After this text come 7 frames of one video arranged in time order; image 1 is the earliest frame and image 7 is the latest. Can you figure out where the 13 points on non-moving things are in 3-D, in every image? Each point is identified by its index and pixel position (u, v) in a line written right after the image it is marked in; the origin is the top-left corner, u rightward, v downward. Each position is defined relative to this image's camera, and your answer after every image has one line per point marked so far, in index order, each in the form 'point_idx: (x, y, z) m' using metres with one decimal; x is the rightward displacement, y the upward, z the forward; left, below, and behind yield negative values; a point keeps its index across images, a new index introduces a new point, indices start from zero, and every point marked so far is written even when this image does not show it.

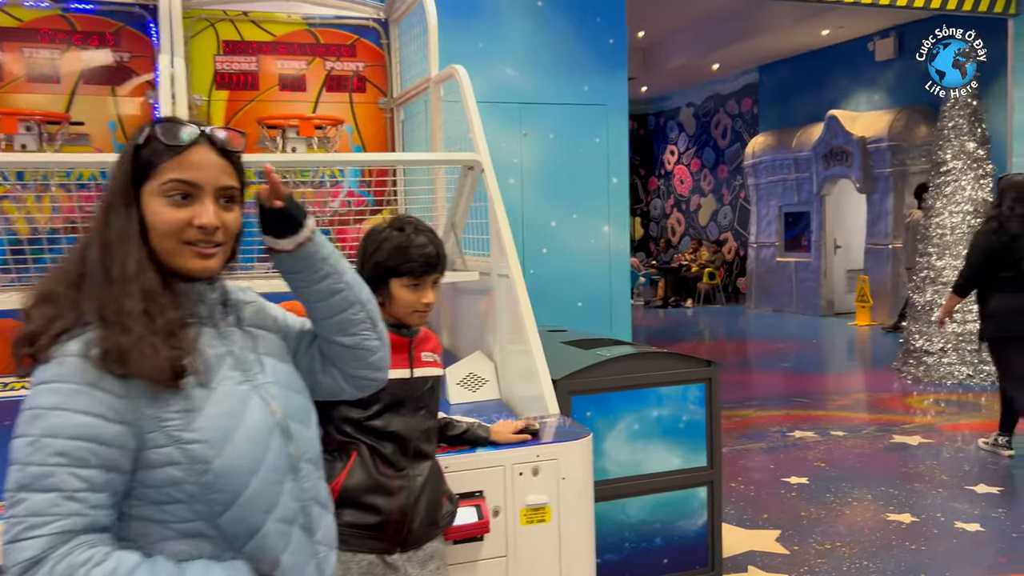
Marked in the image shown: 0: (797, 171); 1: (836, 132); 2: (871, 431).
0: (+3.5, +1.4, +10.6) m
1: (+3.7, +1.8, +9.8) m
2: (+1.9, -0.8, +4.6) m
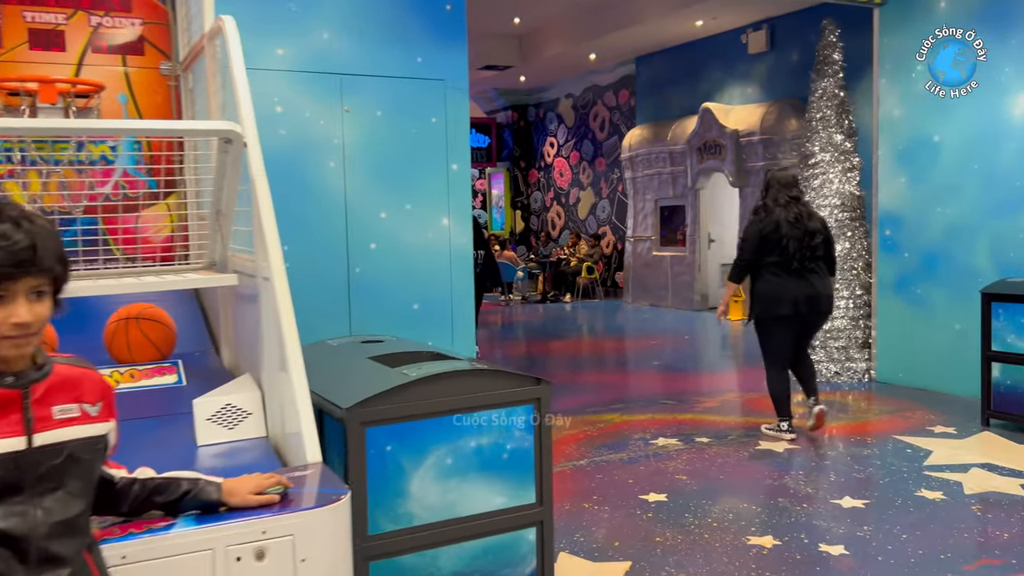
0: (+1.9, +1.5, +10.5) m
1: (+2.2, +1.8, +9.7) m
2: (+1.1, -0.7, +4.4) m
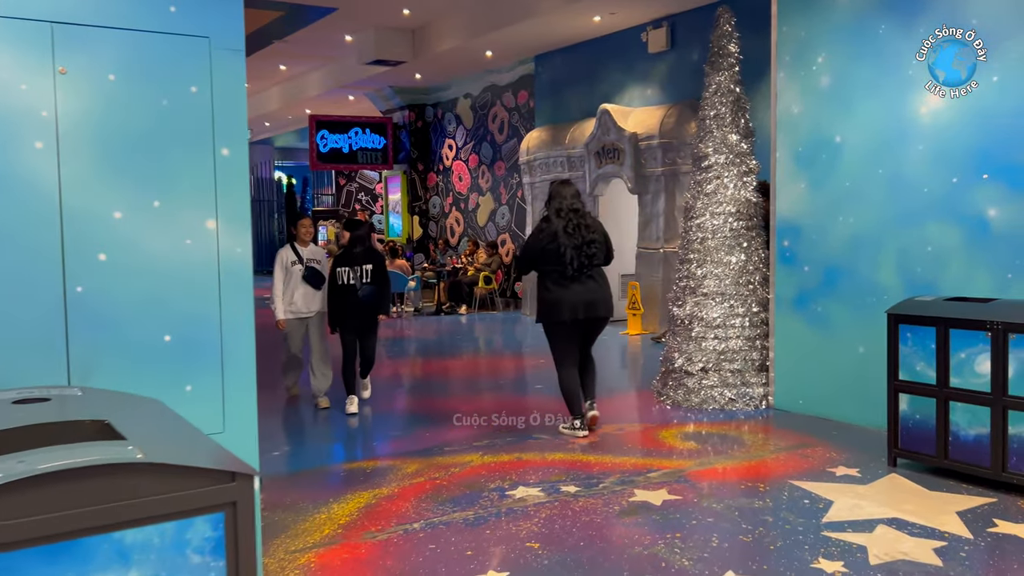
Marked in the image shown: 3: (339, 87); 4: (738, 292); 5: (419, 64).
0: (+0.7, +1.4, +9.9) m
1: (+1.0, +1.7, +9.2) m
2: (+0.4, -0.8, +3.7) m
3: (-2.7, +3.1, +13.4) m
4: (+1.4, 0.0, +5.2) m
5: (-1.2, +3.0, +11.5) m
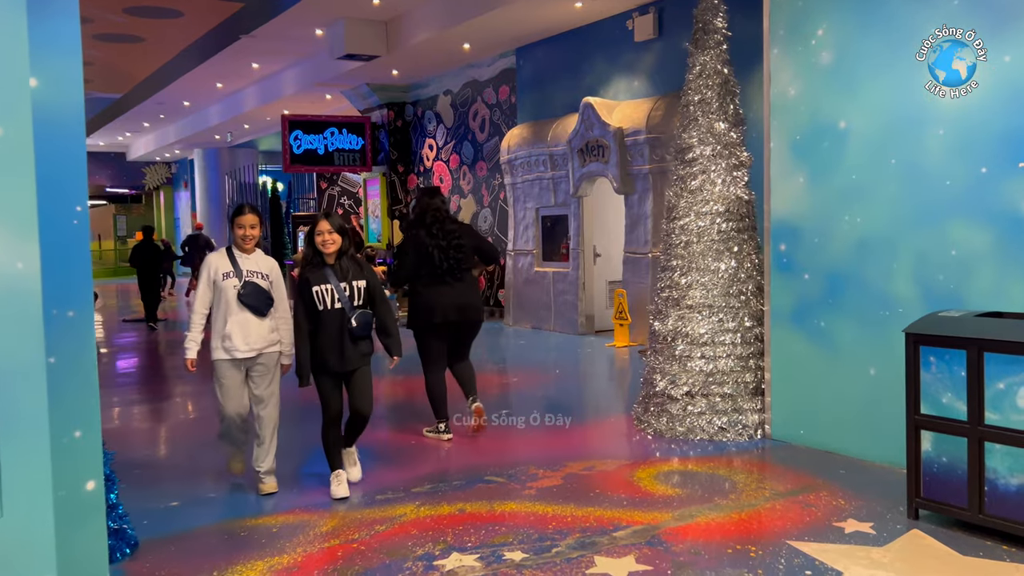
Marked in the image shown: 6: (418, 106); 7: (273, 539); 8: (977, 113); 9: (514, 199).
0: (+0.4, +1.3, +9.2) m
1: (+0.8, +1.6, +8.5) m
2: (+0.2, -0.9, +3.0) m
3: (-2.9, +3.0, +12.7) m
4: (+1.1, -0.1, +4.5) m
5: (-1.5, +2.9, +10.9) m
6: (-1.4, +2.6, +12.7) m
7: (-0.9, -0.9, +3.2) m
8: (+1.9, +0.7, +3.5) m
9: (0.0, +1.0, +9.9) m
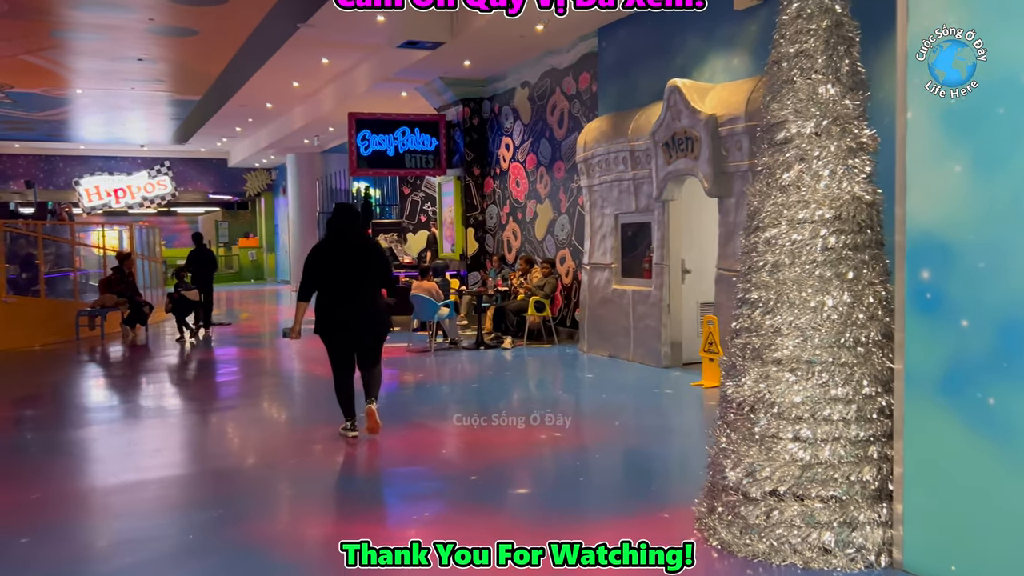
0: (+1.1, +1.1, +7.7) m
1: (+1.3, +1.4, +6.9) m
2: (0.0, -1.0, +1.6) m
3: (-1.7, +2.8, +11.7) m
4: (+1.1, -0.2, +3.0) m
5: (-0.6, +2.7, +9.6) m
6: (-0.2, +2.4, +11.4) m
7: (-1.1, -1.0, +1.9) m
8: (+1.7, +0.5, +1.9) m
9: (+0.8, +0.8, +8.4) m
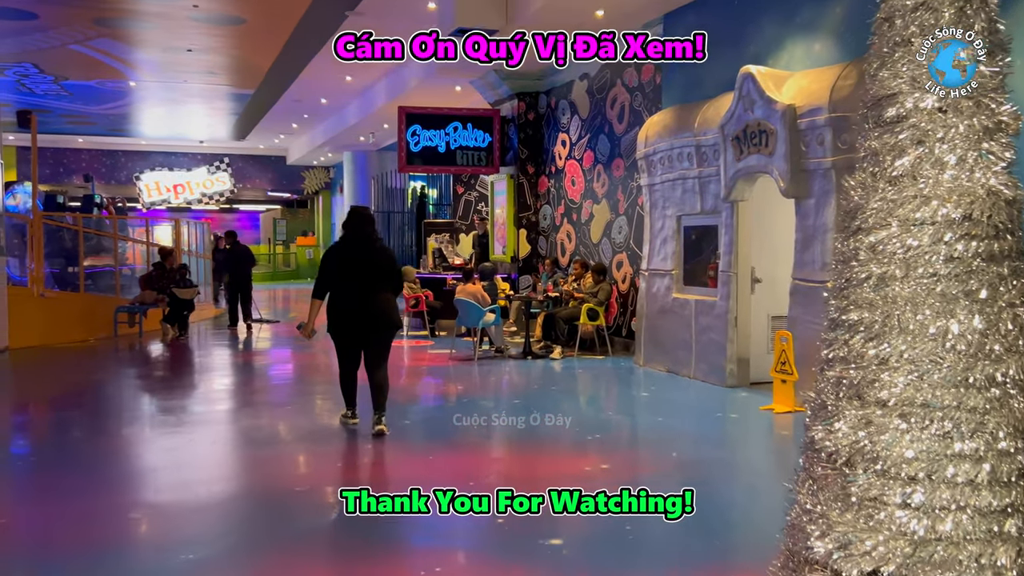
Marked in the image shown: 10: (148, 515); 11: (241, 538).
0: (+1.5, +1.0, +7.0) m
1: (+1.7, +1.3, +6.2) m
2: (-0.1, -1.1, +1.0) m
3: (-1.0, +2.8, +11.2) m
4: (+1.2, -0.3, +2.3) m
5: (0.0, +2.6, +9.0) m
6: (+0.5, +2.4, +10.8) m
7: (-1.1, -1.1, +1.4) m
8: (+1.7, +0.5, +1.1) m
9: (+1.2, +0.7, +7.7) m
10: (-1.8, -1.1, +4.3) m
11: (-1.2, -1.1, +3.9) m
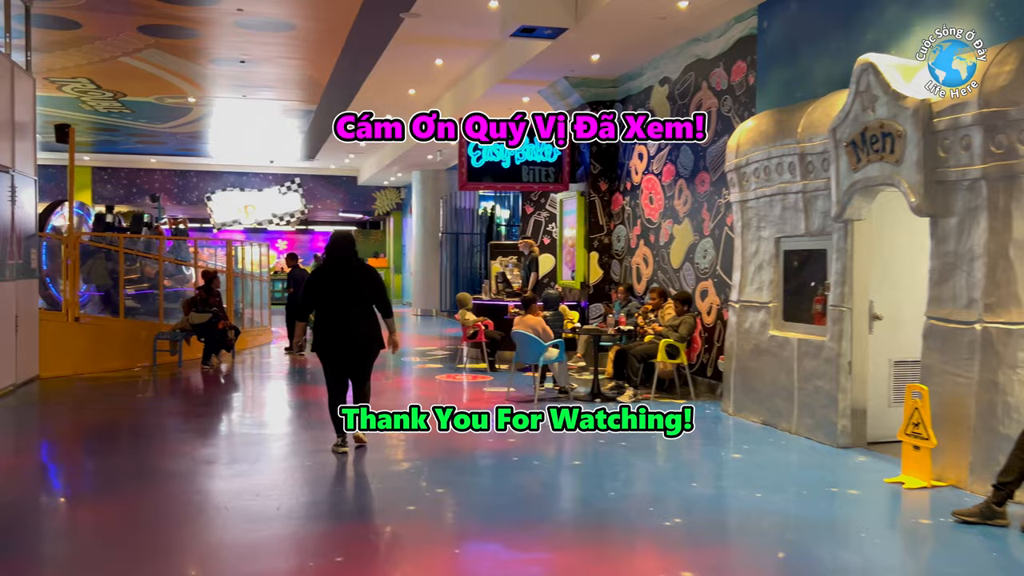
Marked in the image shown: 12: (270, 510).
0: (+2.0, +0.7, +5.8) m
1: (+2.1, +1.1, +5.0) m
2: (-0.2, -1.1, -0.1) m
3: (-0.1, +2.4, +10.3) m
4: (+1.2, -0.4, +1.1) m
5: (+0.7, +2.4, +8.0) m
6: (+1.3, +2.0, +9.7) m
7: (-1.2, -1.1, +0.4) m
8: (+1.7, +0.4, -0.1) m
9: (+1.8, +0.5, +6.6) m
10: (-1.6, -1.3, +3.4) m
11: (-1.1, -1.3, +3.0) m
12: (-1.3, -1.2, +4.7) m
